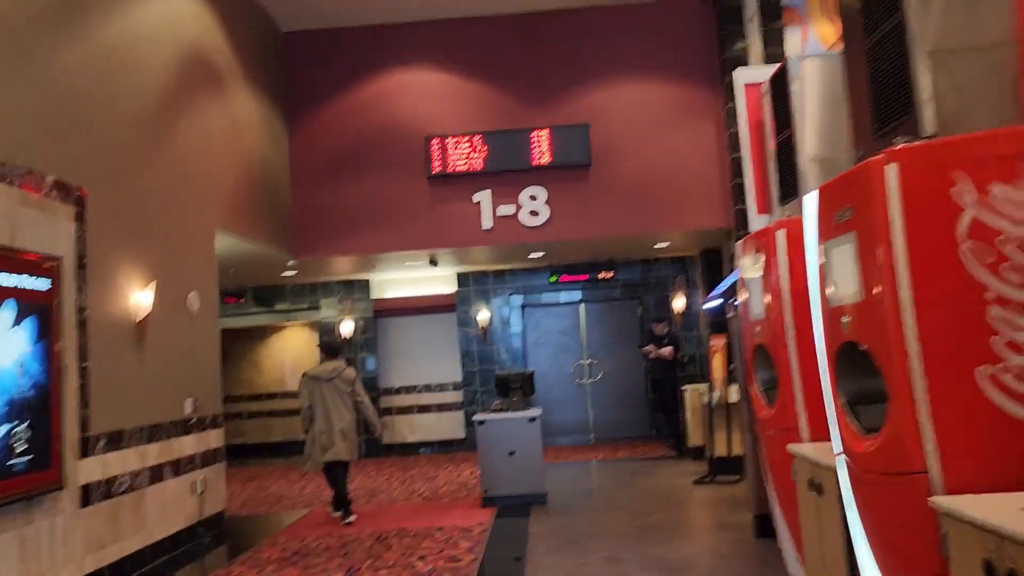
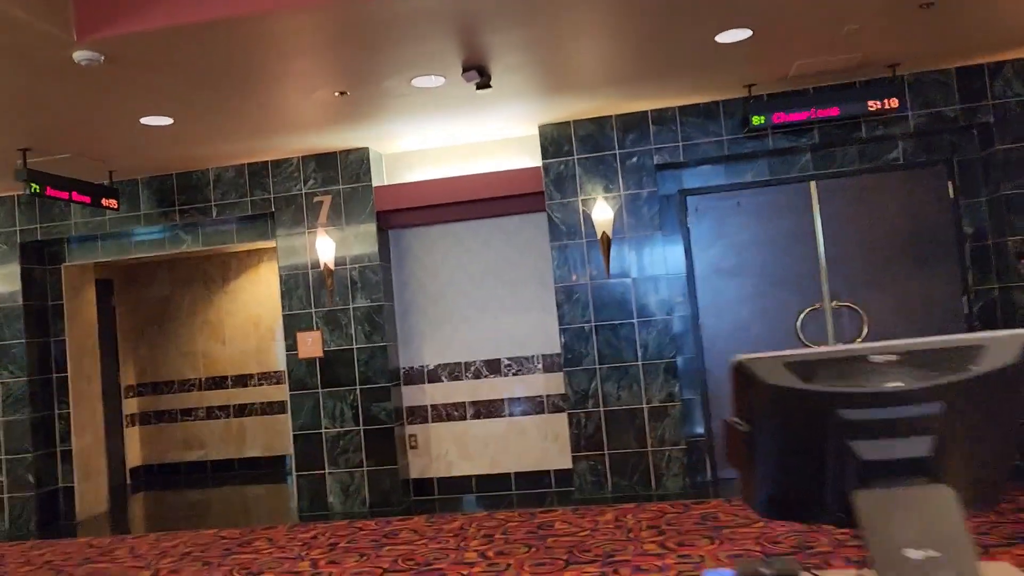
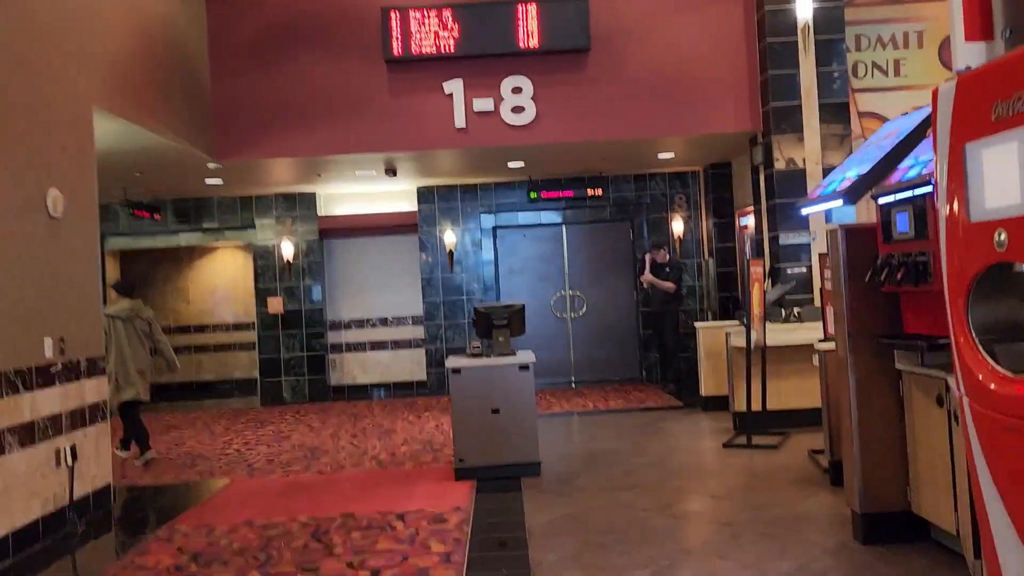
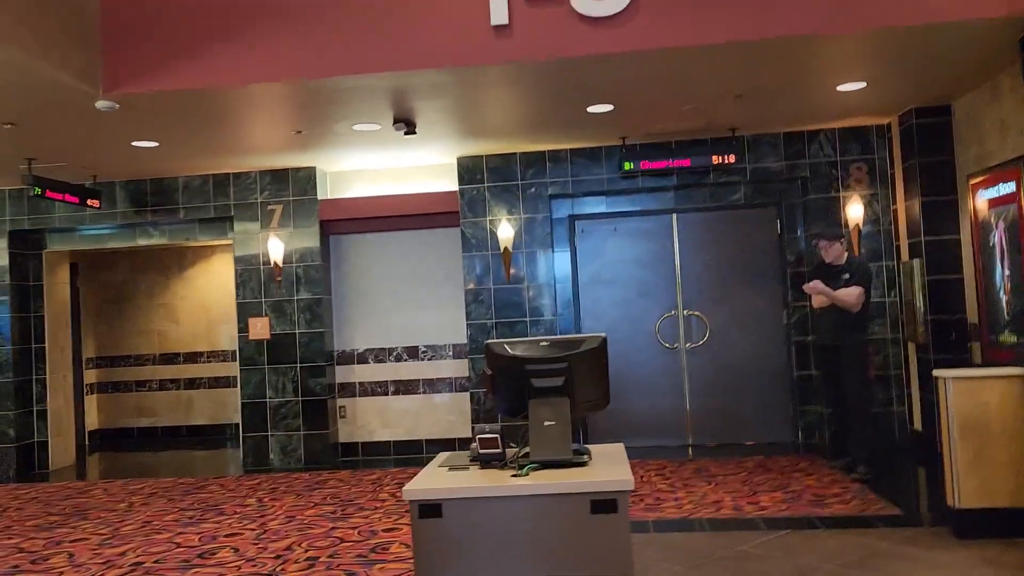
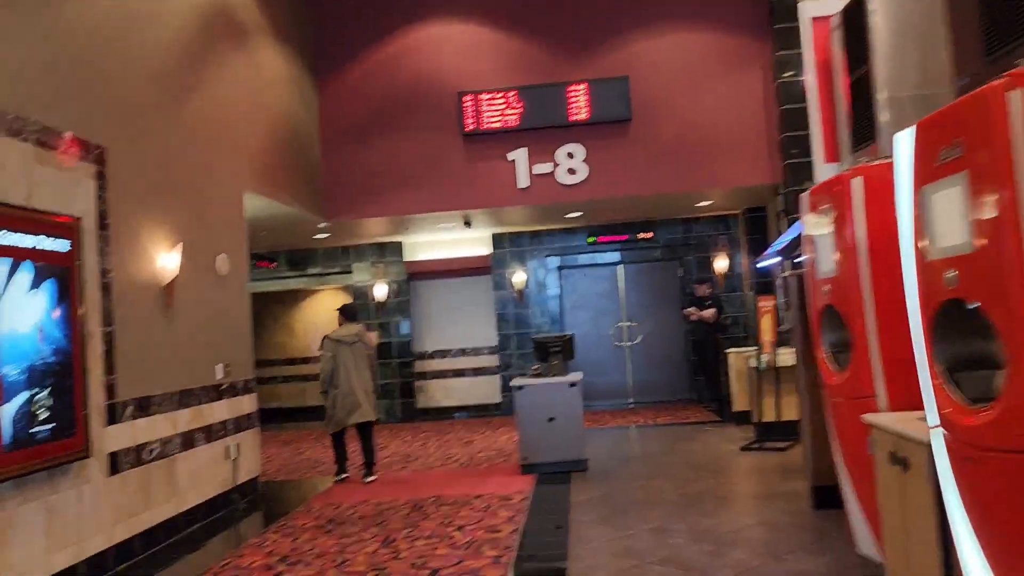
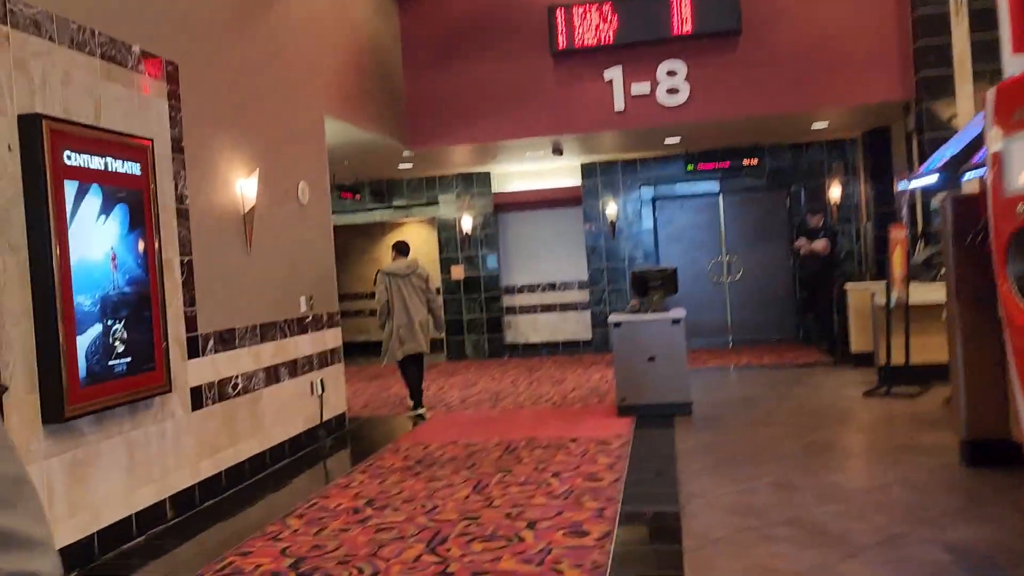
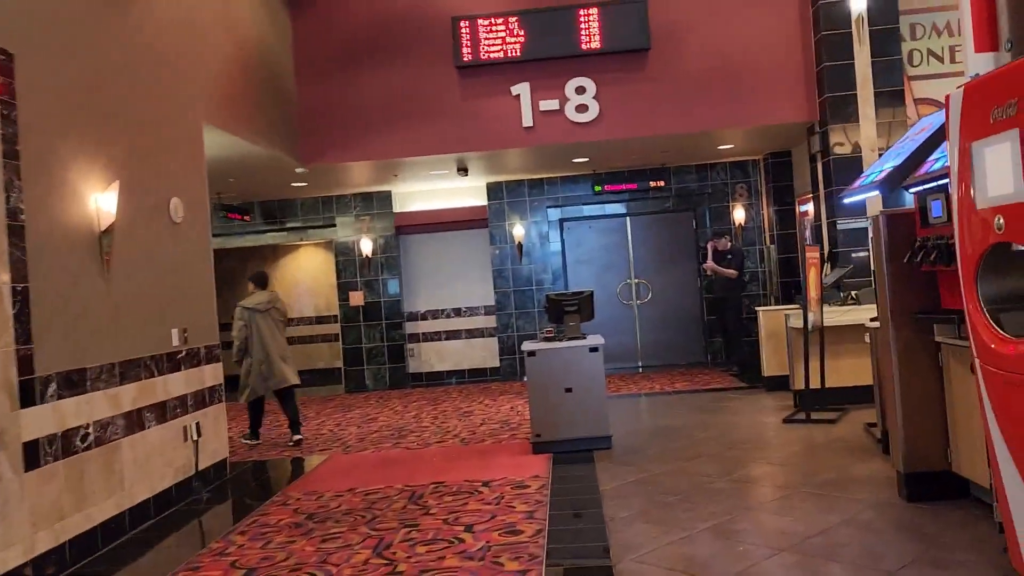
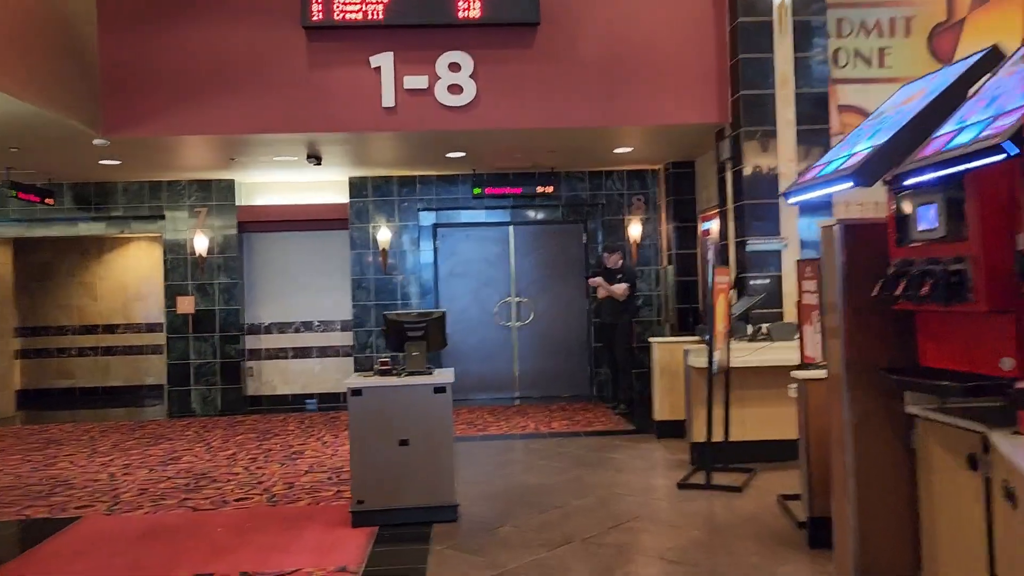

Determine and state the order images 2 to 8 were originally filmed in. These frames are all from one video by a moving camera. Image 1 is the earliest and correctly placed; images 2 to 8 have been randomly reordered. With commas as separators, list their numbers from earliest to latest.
5, 6, 7, 3, 8, 4, 2
